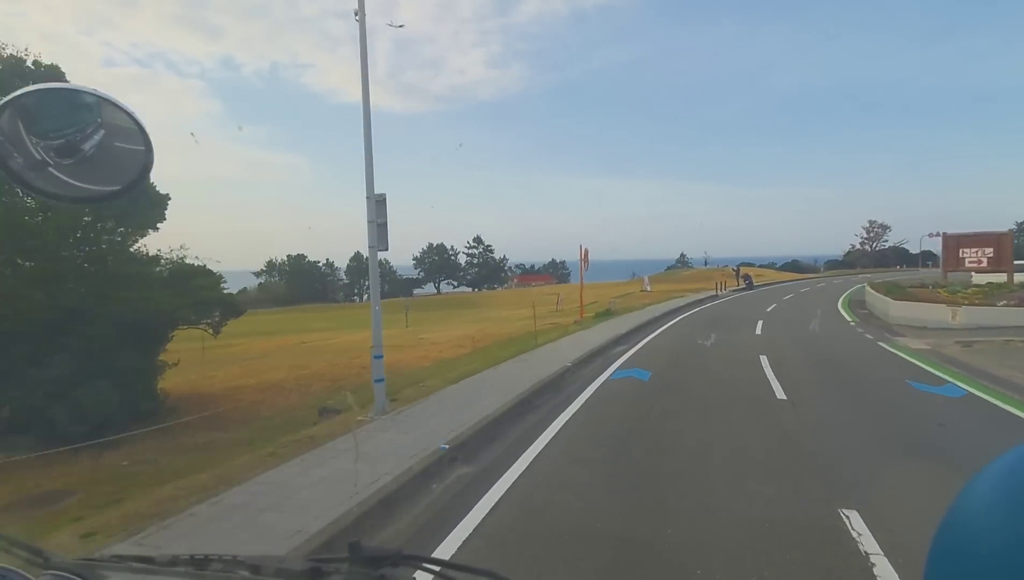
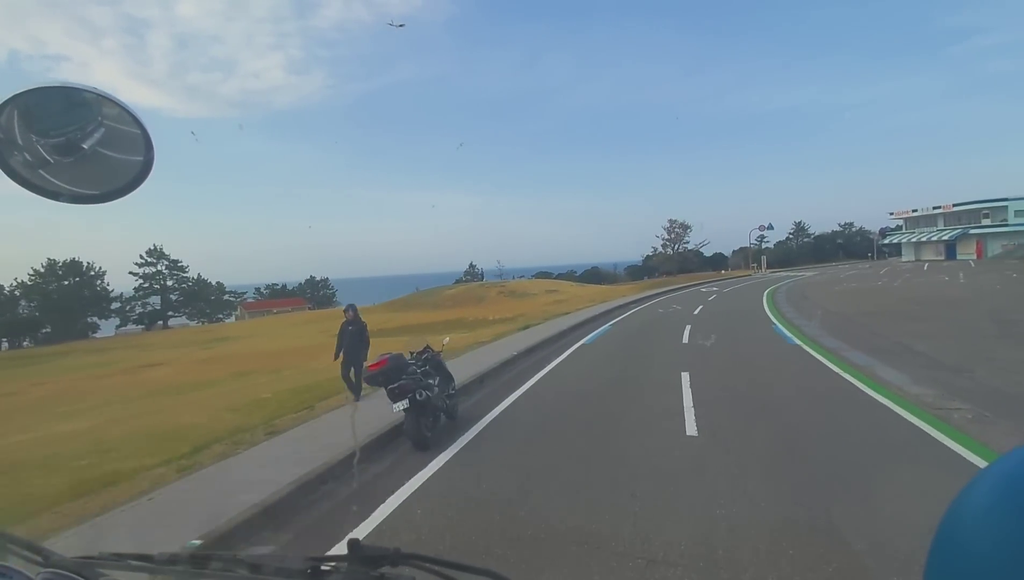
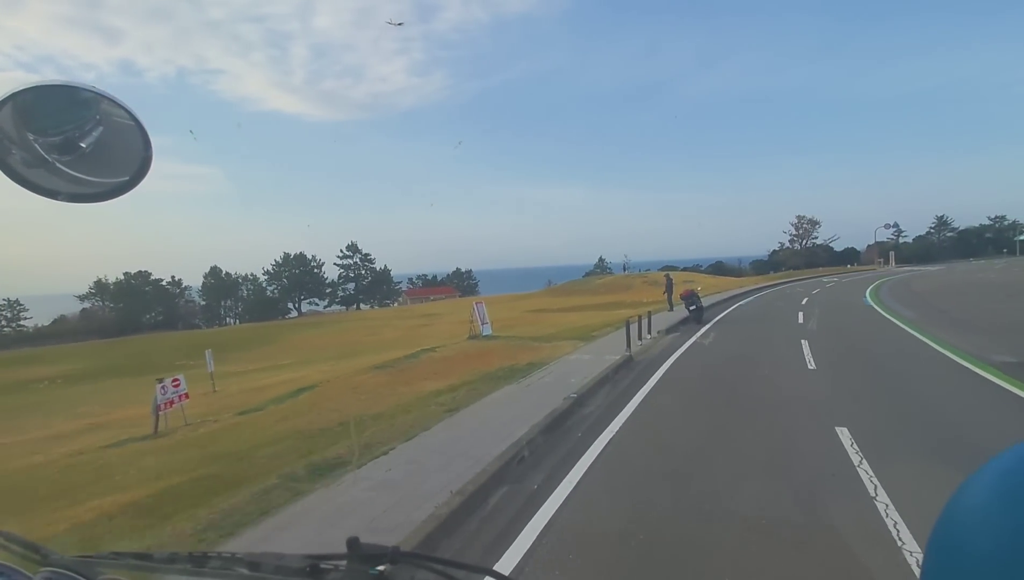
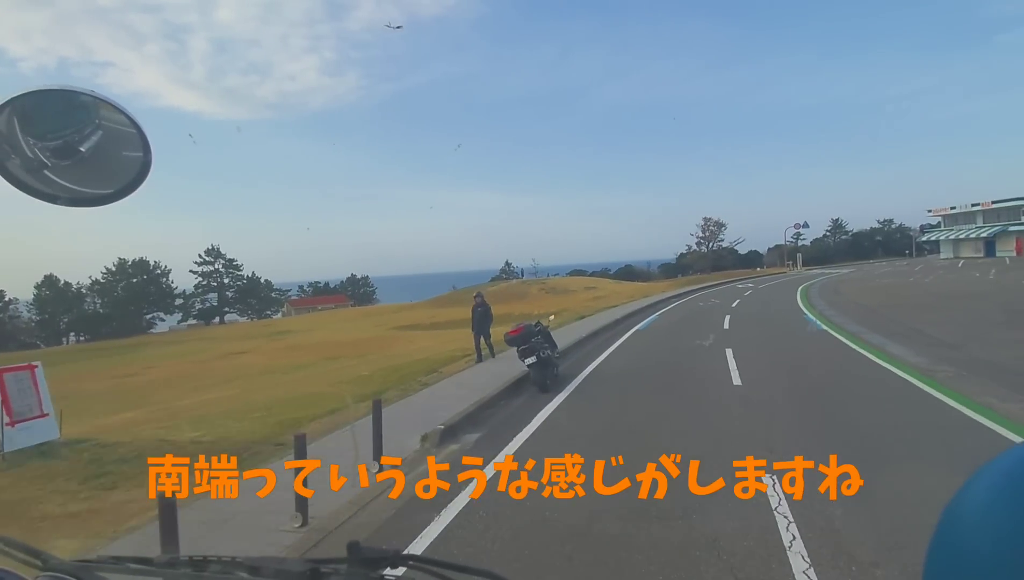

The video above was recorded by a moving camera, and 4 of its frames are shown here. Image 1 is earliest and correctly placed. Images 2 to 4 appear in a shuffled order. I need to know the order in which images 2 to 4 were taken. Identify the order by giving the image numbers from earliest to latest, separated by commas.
3, 4, 2
